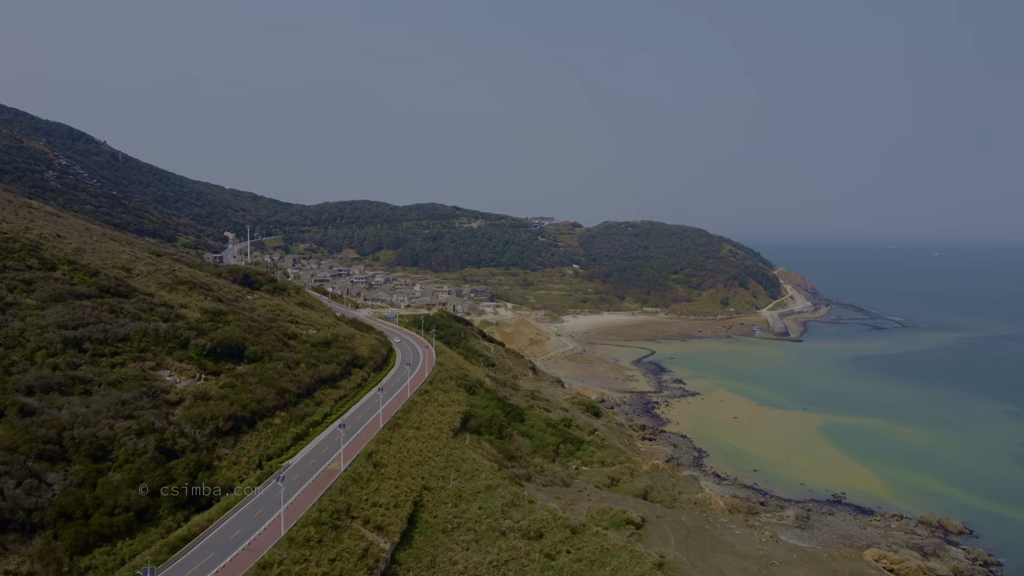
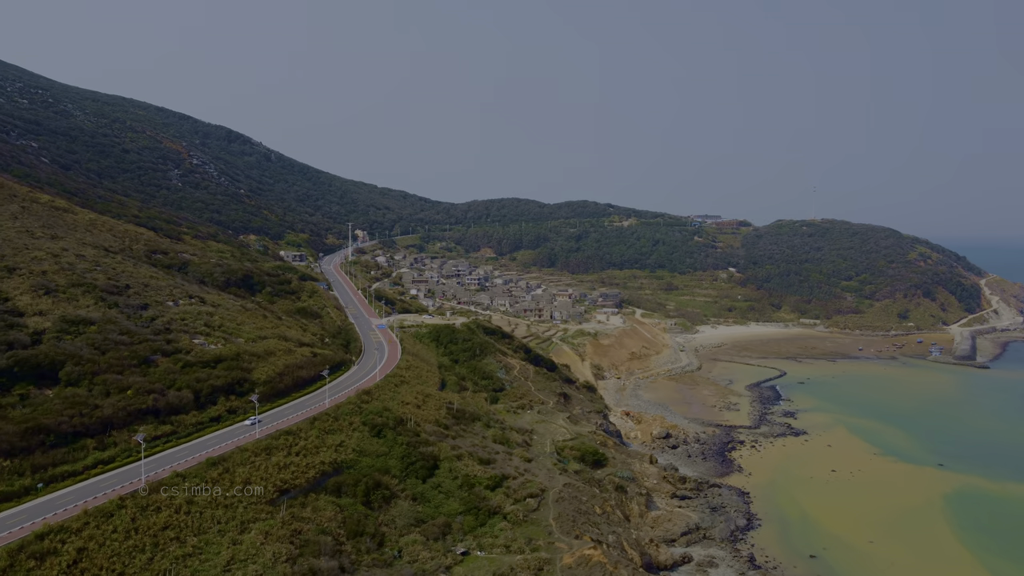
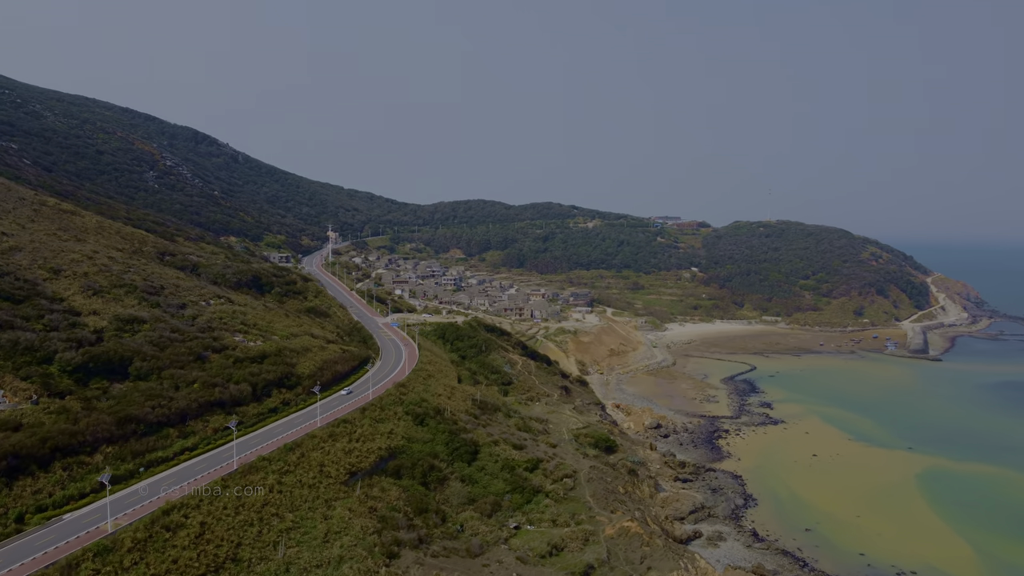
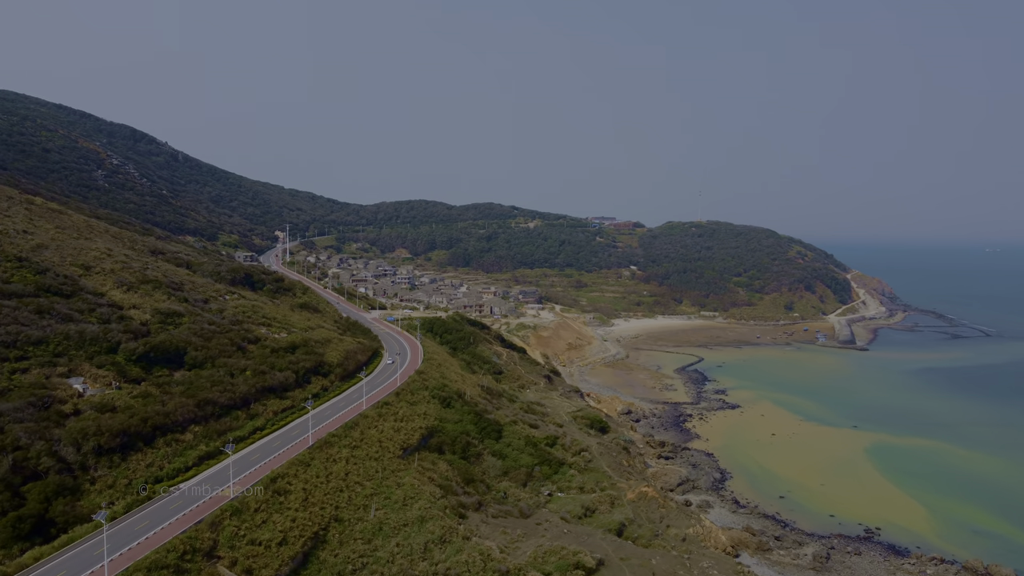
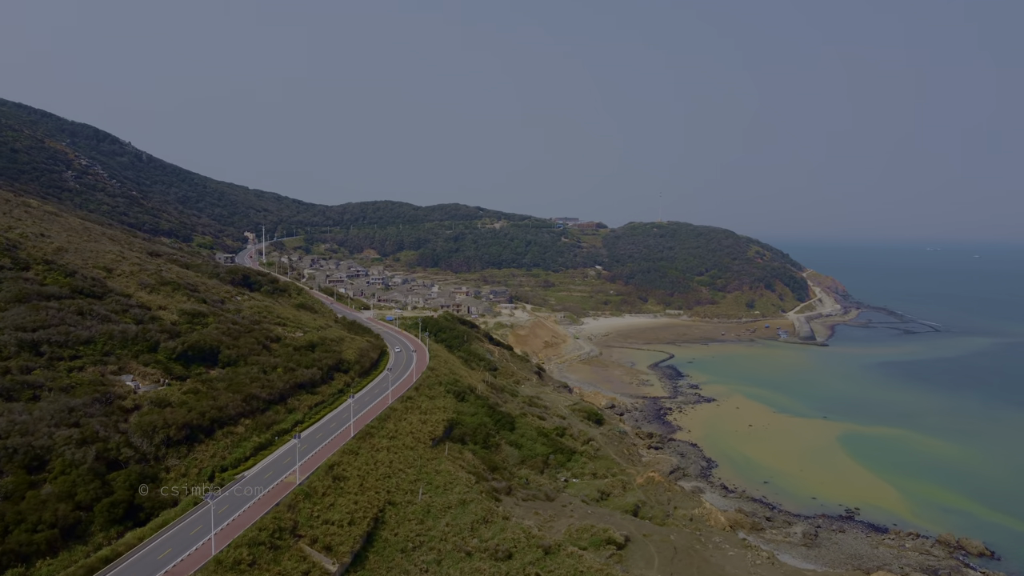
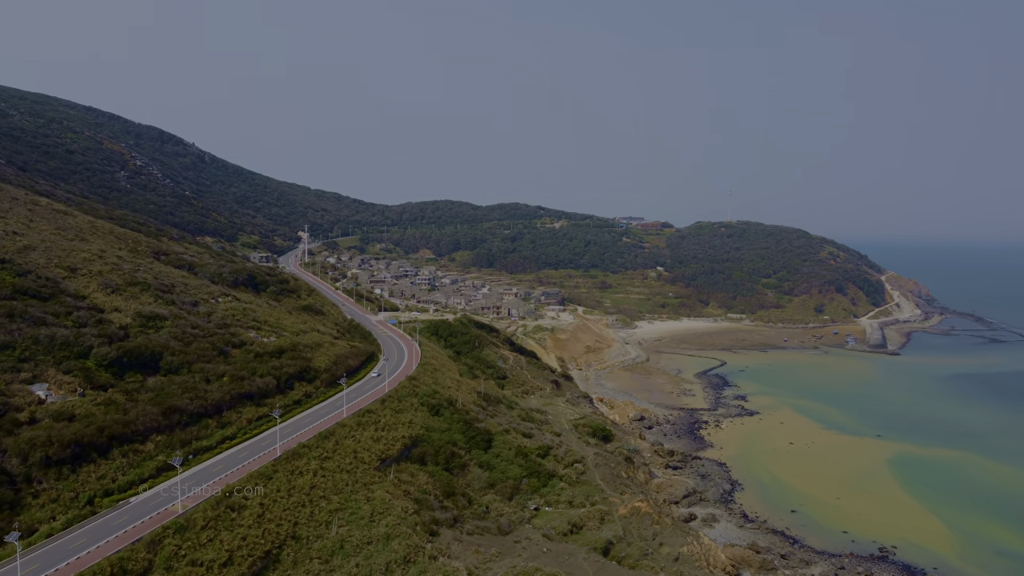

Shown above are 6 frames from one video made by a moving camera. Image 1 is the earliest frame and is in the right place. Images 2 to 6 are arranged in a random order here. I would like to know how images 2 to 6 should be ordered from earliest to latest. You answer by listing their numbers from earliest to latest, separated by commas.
5, 4, 6, 3, 2
